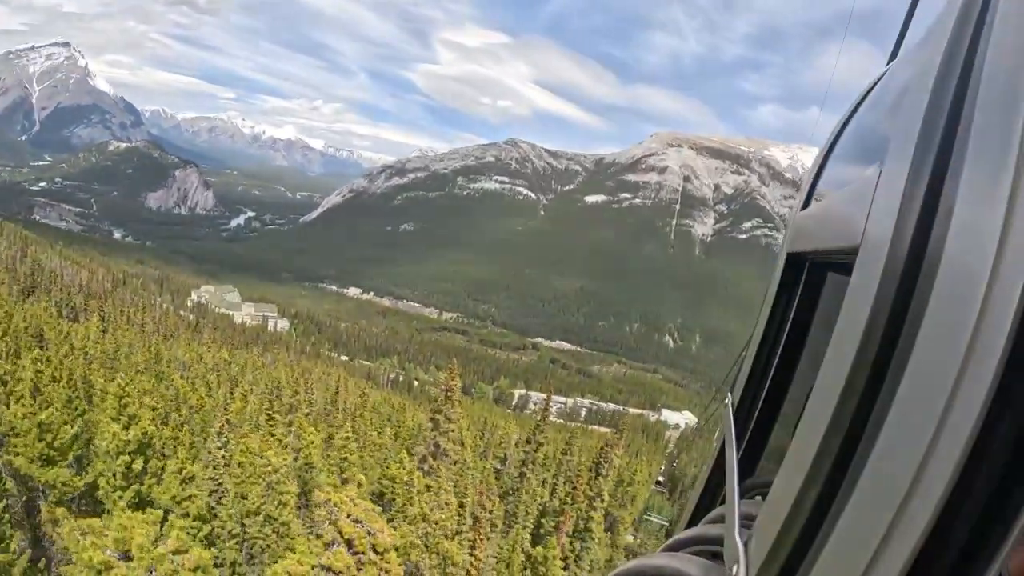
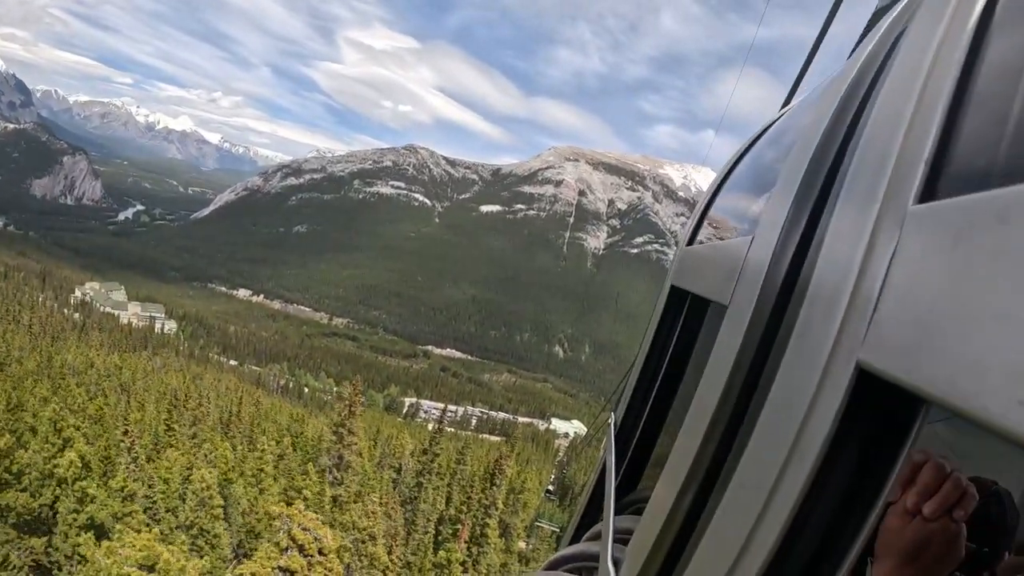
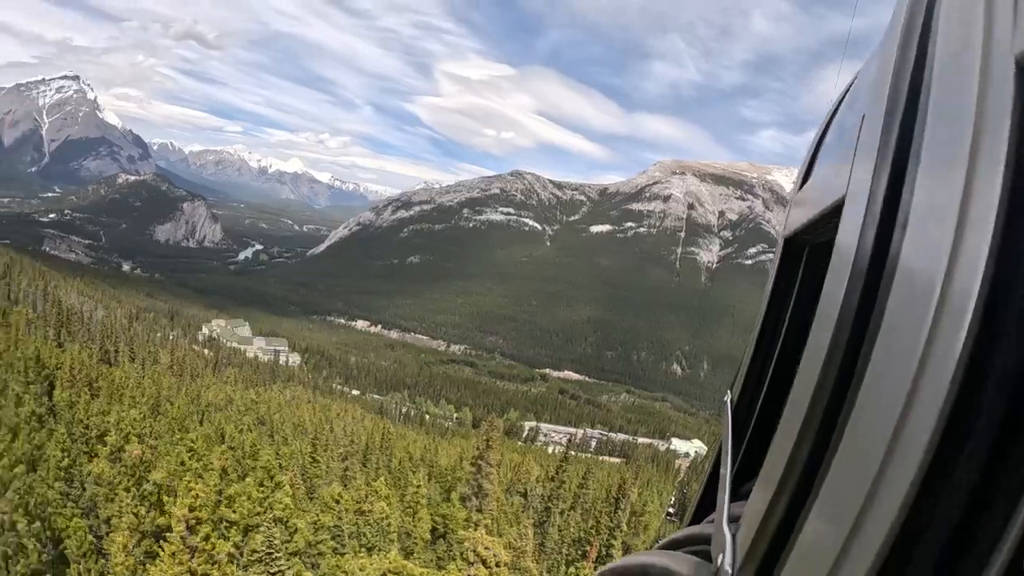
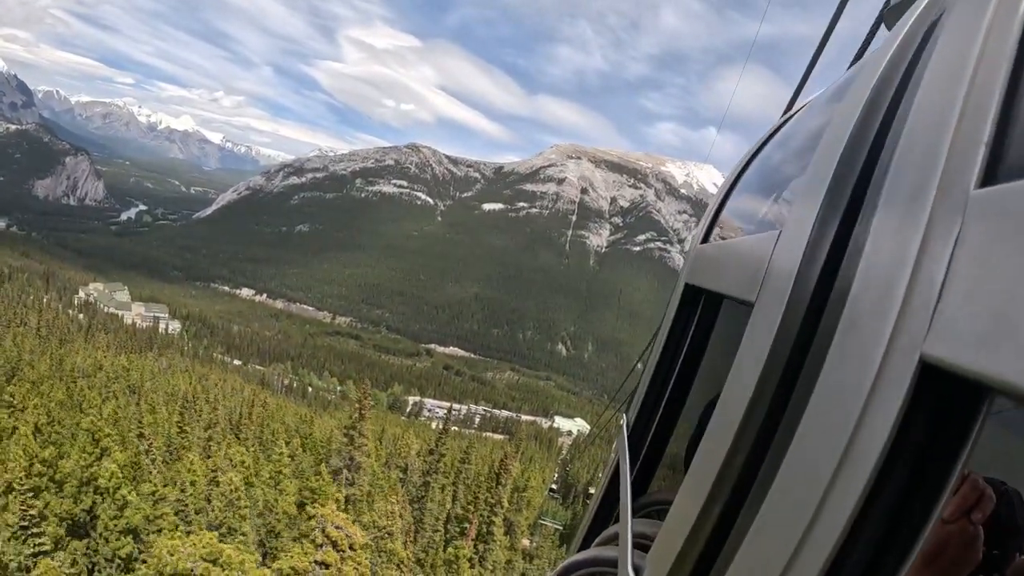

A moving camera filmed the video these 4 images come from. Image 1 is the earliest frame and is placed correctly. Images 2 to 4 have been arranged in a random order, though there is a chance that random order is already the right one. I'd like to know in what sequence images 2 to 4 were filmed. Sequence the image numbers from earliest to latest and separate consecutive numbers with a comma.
2, 4, 3
